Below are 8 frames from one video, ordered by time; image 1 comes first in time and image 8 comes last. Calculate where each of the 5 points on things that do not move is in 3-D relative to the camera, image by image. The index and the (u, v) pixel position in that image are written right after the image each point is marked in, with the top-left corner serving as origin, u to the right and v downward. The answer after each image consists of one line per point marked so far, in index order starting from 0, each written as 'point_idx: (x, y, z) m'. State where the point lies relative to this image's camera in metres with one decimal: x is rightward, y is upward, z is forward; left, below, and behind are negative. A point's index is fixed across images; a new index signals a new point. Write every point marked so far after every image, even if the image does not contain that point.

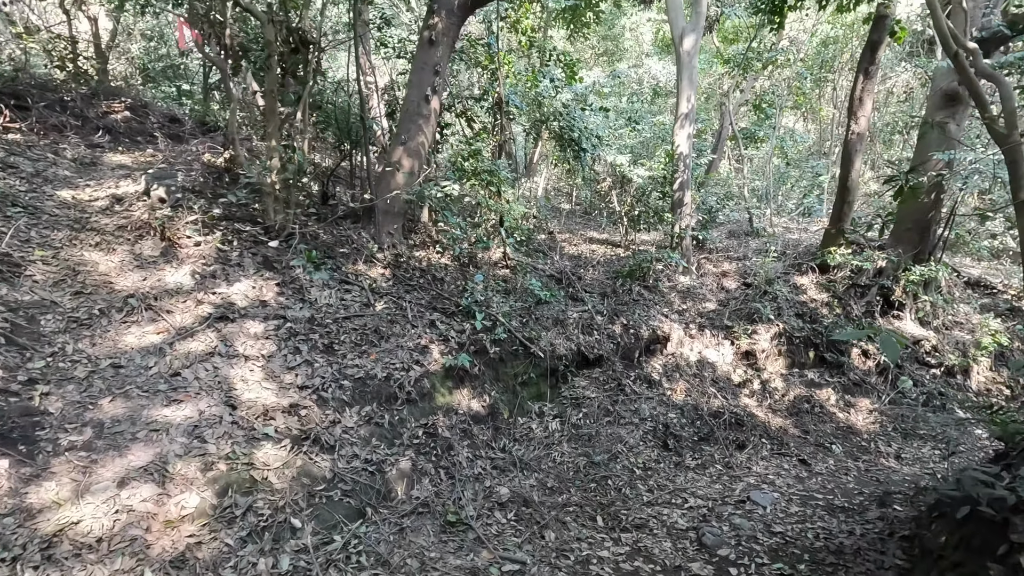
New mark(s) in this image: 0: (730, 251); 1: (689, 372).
0: (+3.9, +0.7, +9.6) m
1: (+2.3, -1.1, +6.9) m
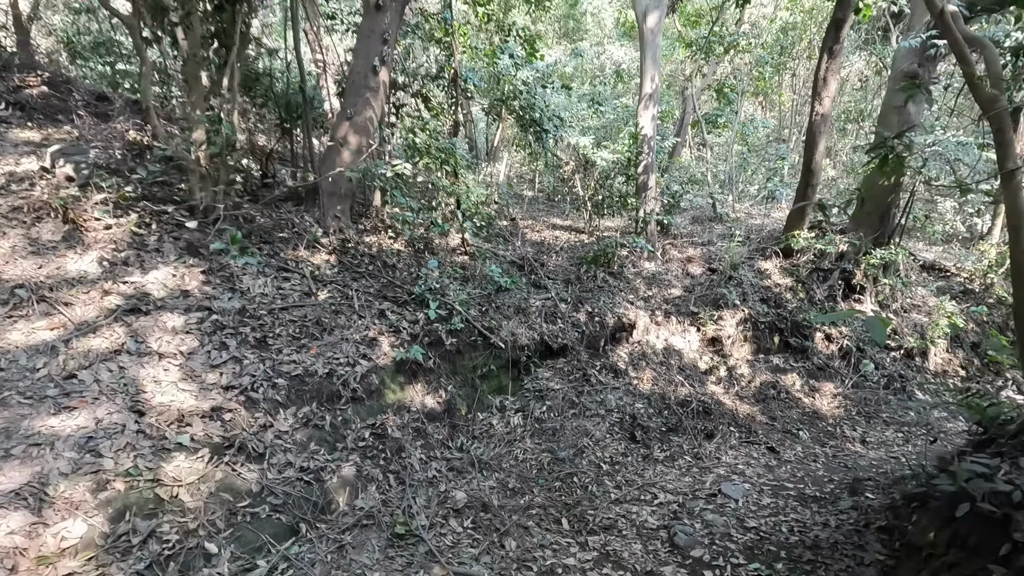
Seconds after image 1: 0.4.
0: (+3.2, +0.9, +9.4) m
1: (+1.8, -0.9, +6.7) m
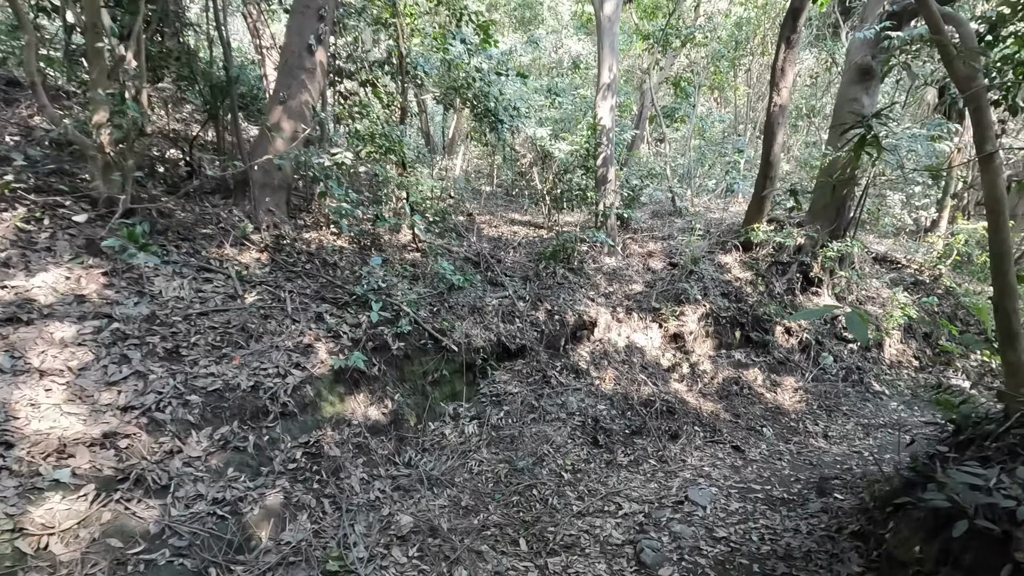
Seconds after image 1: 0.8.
0: (+2.5, +1.0, +9.3) m
1: (+1.3, -0.9, +6.4) m
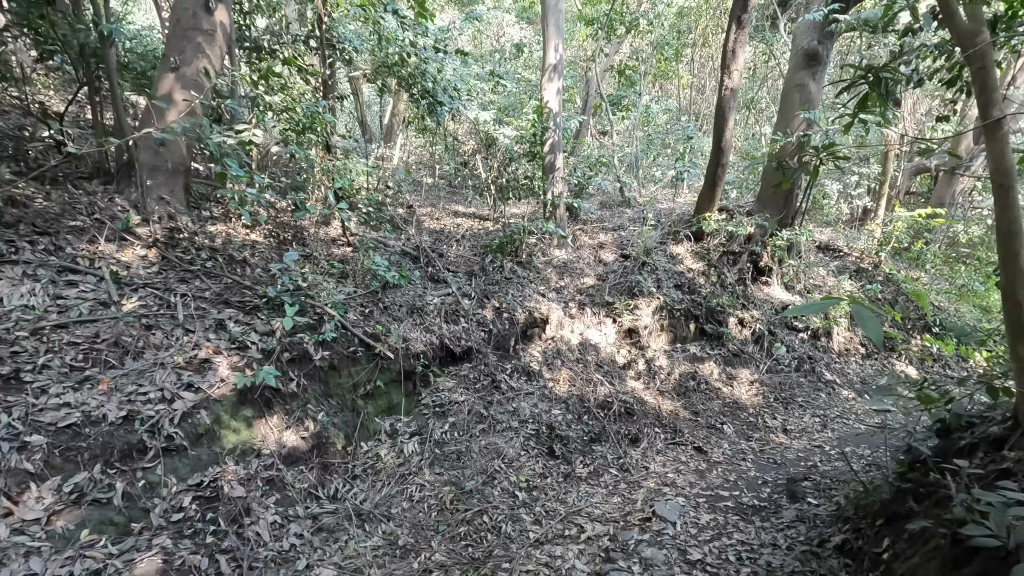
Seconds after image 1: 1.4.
0: (+1.6, +1.1, +8.9) m
1: (+0.7, -0.8, +6.0) m
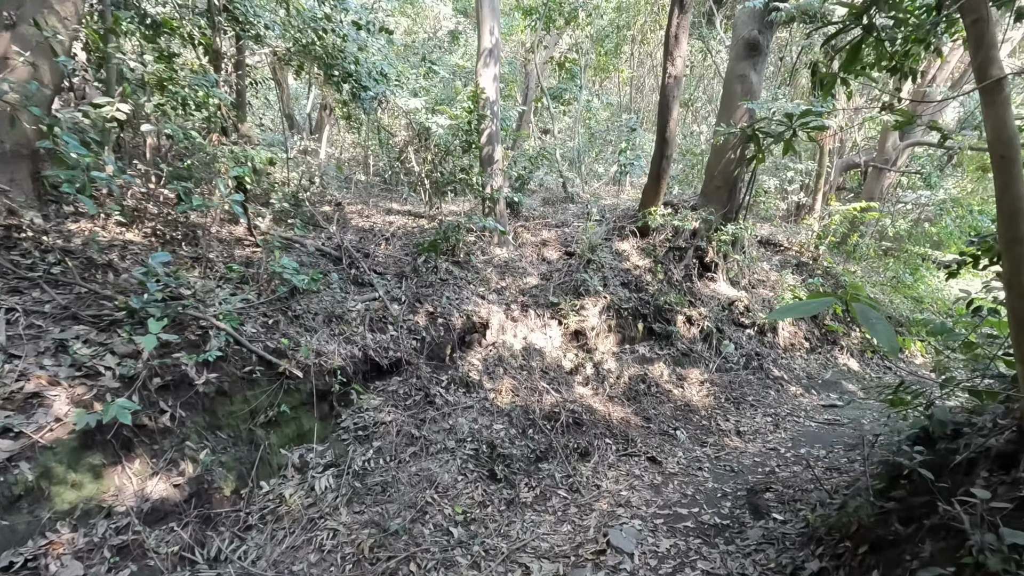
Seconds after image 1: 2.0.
0: (+0.6, +1.1, +8.5) m
1: (0.0, -0.8, +5.5) m
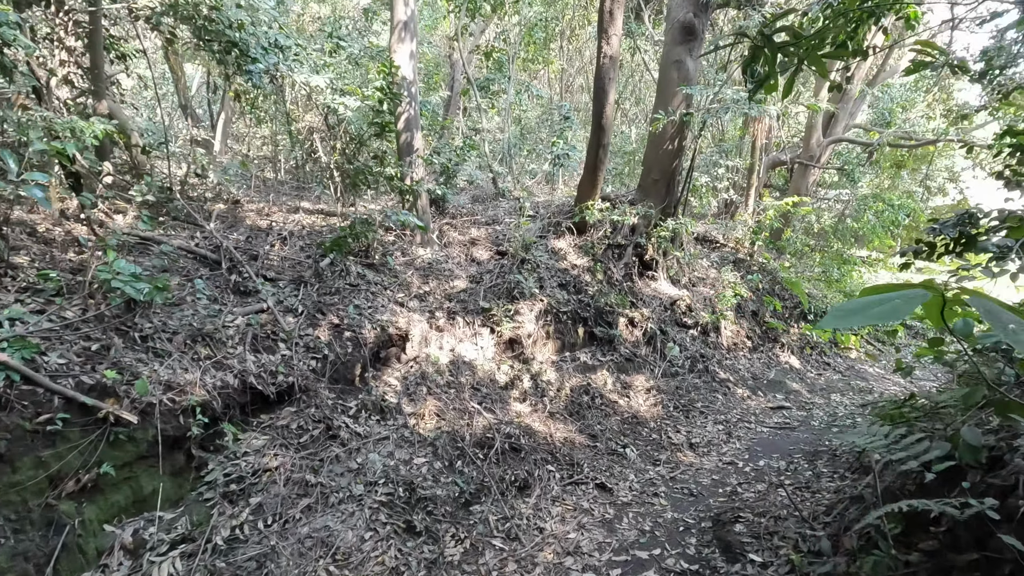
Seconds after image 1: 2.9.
0: (-0.5, +1.1, +7.8) m
1: (-0.6, -0.8, +4.7) m
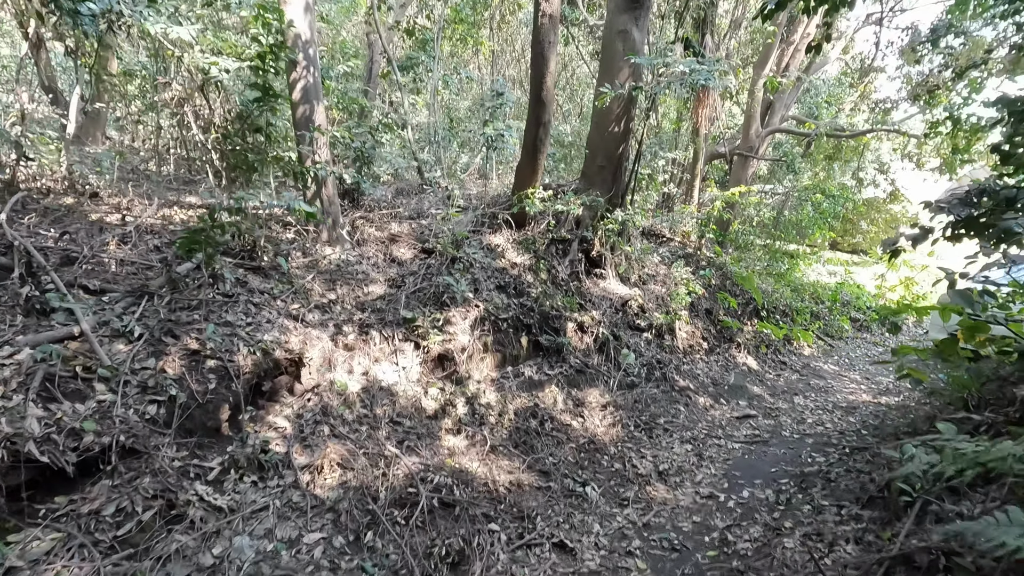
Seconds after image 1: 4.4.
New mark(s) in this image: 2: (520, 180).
0: (-1.4, +1.0, +6.7) m
1: (-1.1, -0.9, +3.6) m
2: (+0.1, +1.3, +6.4) m
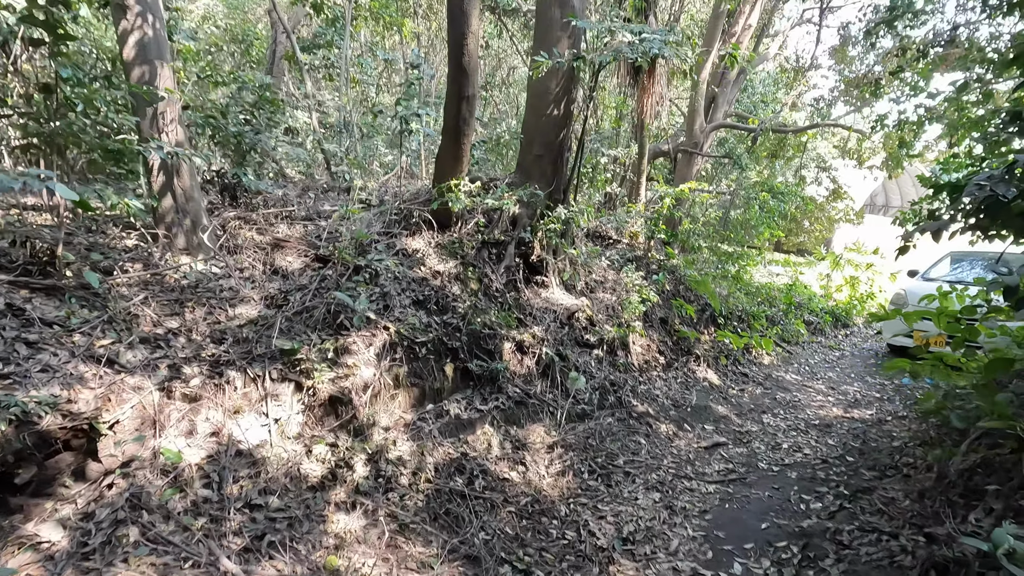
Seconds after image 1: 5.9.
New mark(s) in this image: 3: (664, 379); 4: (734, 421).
0: (-2.2, +0.8, +5.4) m
1: (-1.5, -1.0, +2.4) m
2: (-0.7, +1.1, +5.3) m
3: (+1.7, -1.0, +6.0) m
4: (+2.3, -1.4, +5.5) m
